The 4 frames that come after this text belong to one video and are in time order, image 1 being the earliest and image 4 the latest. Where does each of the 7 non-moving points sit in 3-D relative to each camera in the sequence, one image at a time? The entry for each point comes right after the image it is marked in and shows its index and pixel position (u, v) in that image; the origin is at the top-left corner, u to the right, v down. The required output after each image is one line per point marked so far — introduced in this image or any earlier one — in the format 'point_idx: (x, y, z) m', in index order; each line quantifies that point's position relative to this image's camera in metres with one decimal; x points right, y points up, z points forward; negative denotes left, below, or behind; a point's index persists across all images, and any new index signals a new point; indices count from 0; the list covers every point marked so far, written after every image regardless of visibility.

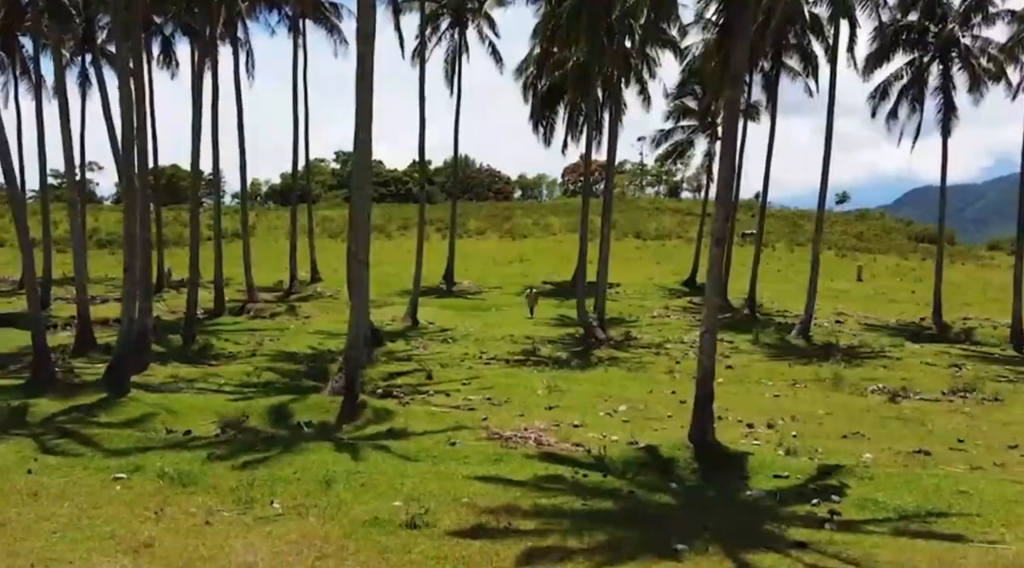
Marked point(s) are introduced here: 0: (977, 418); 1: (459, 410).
0: (+8.7, -2.5, +18.1) m
1: (-0.9, -2.2, +16.5) m
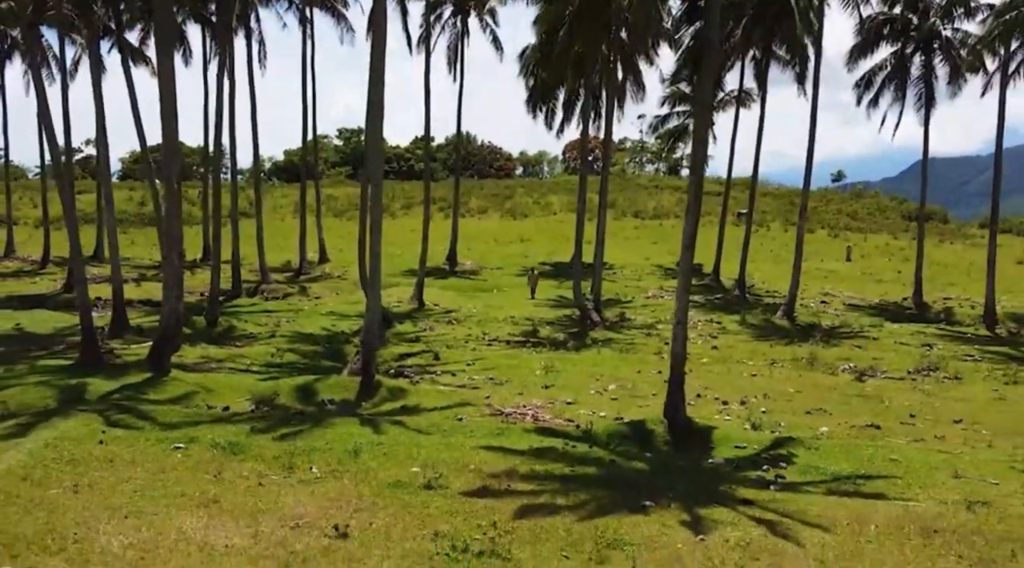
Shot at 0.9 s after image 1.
0: (+8.7, -2.3, +20.0) m
1: (-0.9, -2.0, +18.4) m
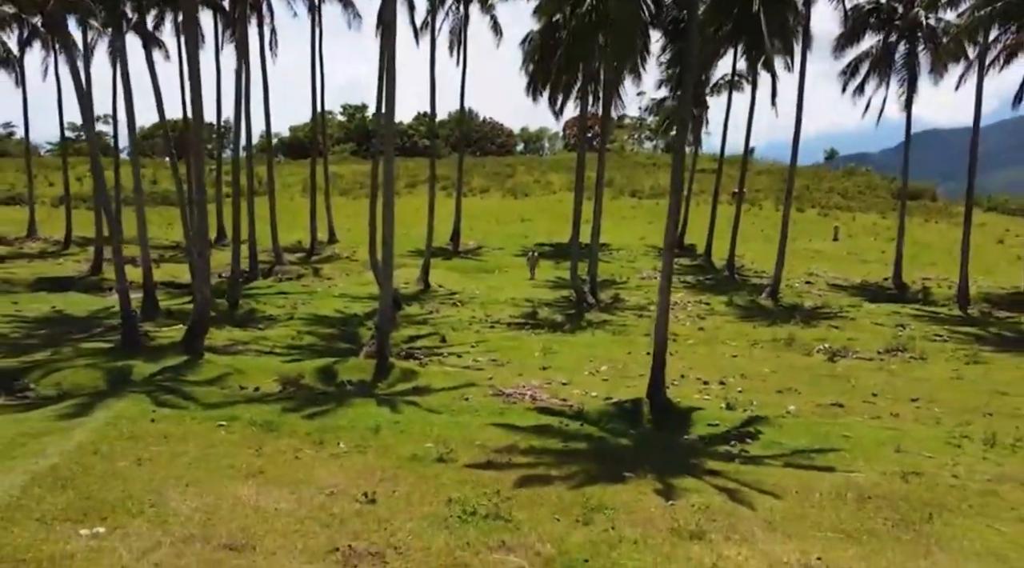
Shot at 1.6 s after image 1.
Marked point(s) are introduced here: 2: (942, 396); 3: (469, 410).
0: (+8.7, -2.1, +21.8) m
1: (-0.9, -1.8, +20.2) m
2: (+8.7, -2.3, +19.6) m
3: (-0.7, -2.1, +16.1) m
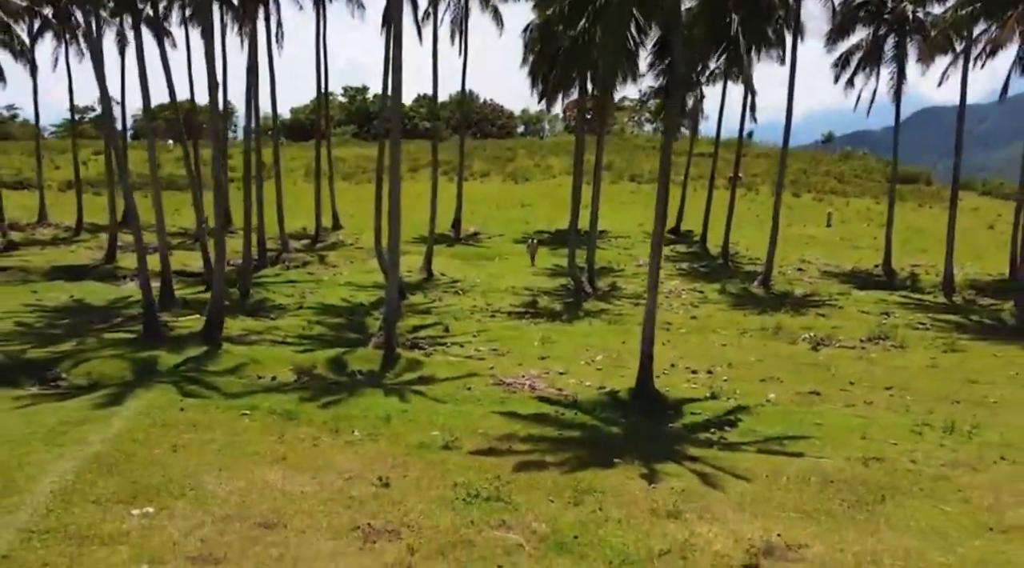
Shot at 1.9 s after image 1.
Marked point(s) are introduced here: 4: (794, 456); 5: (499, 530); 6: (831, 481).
0: (+8.7, -1.9, +23.1) m
1: (-0.9, -1.7, +21.5) m
2: (+8.7, -2.2, +20.9) m
3: (-0.7, -2.1, +17.4) m
4: (+4.1, -2.5, +14.0) m
5: (-0.1, -2.8, +11.0) m
6: (+4.3, -2.6, +12.9) m
